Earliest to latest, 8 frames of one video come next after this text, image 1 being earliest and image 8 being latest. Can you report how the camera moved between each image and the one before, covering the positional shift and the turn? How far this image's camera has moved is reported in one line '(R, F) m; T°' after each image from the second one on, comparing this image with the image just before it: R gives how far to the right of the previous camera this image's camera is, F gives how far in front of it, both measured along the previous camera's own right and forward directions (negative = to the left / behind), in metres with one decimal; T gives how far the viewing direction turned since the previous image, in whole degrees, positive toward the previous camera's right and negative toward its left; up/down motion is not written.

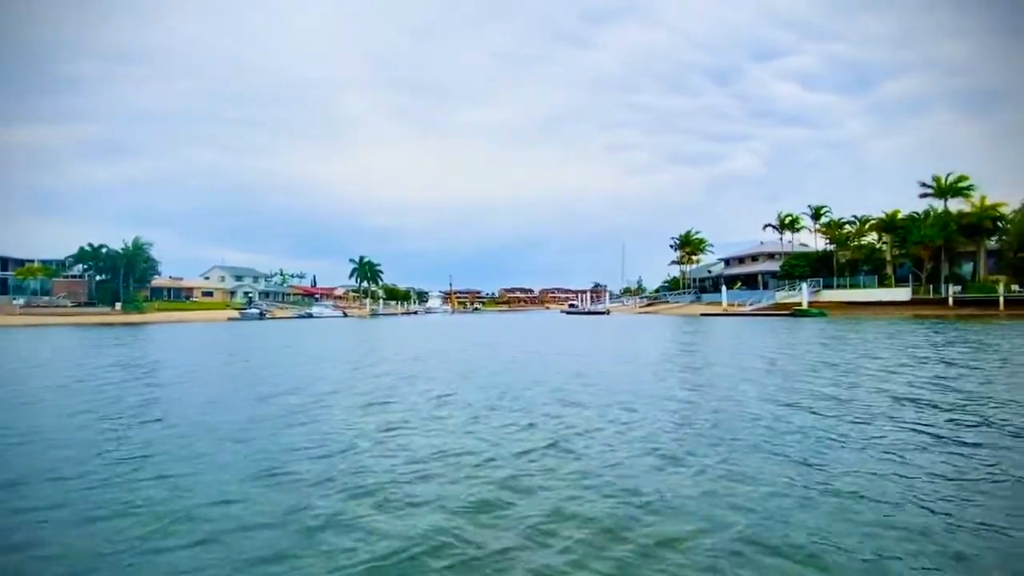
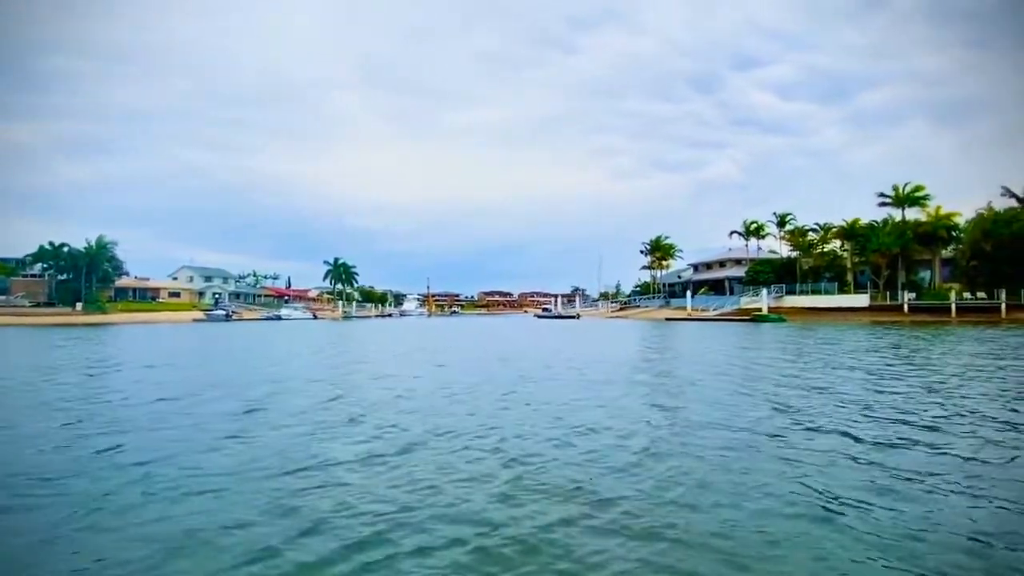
(-0.5, -0.7) m; +3°
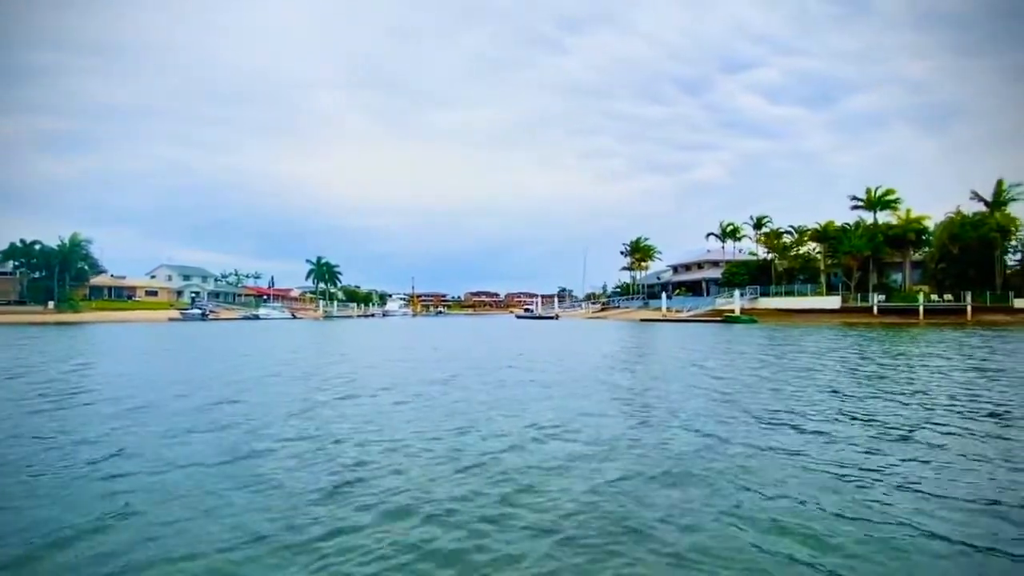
(-0.4, -0.7) m; +2°
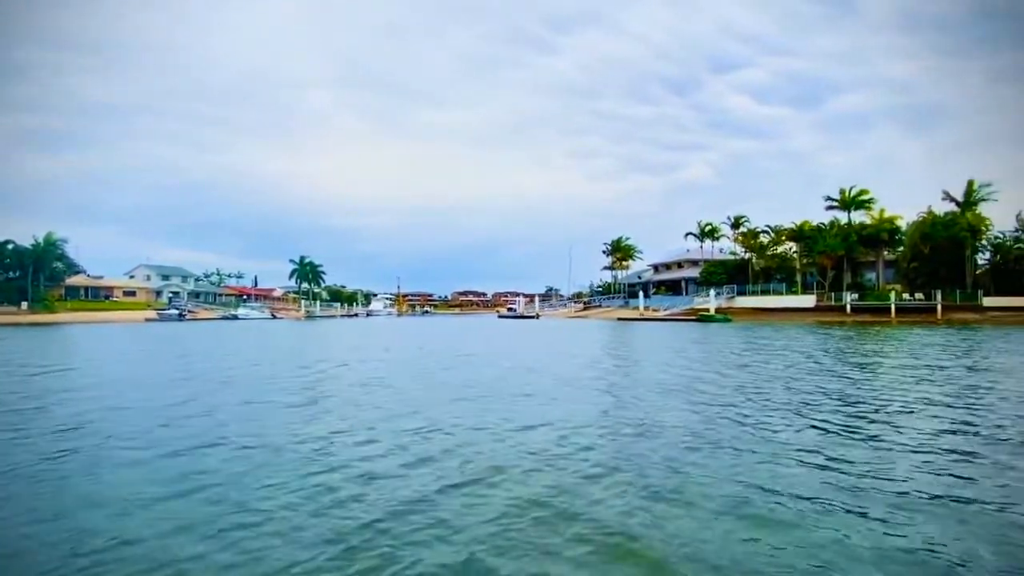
(-0.3, -0.6) m; +2°
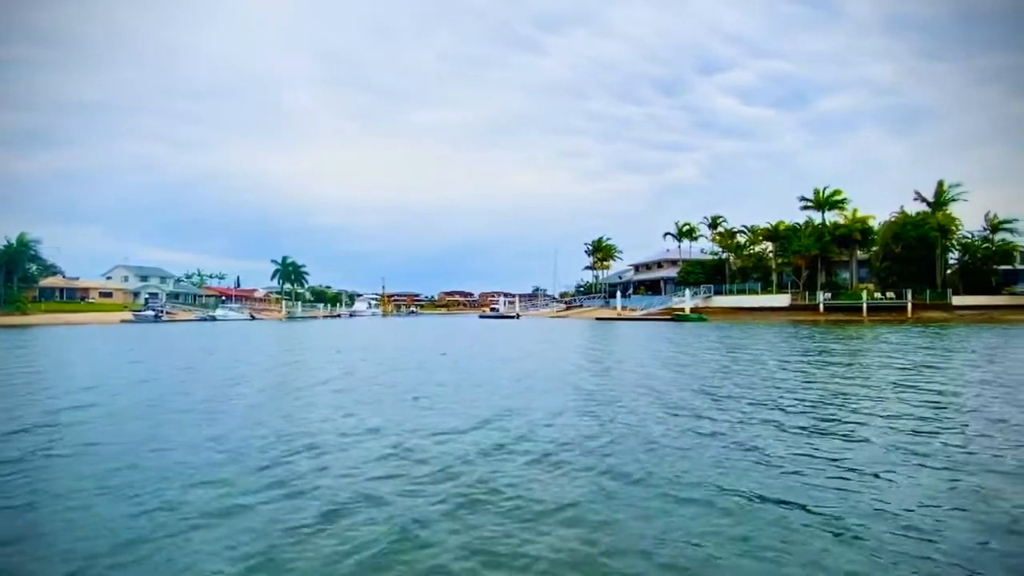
(-0.3, -0.6) m; +2°
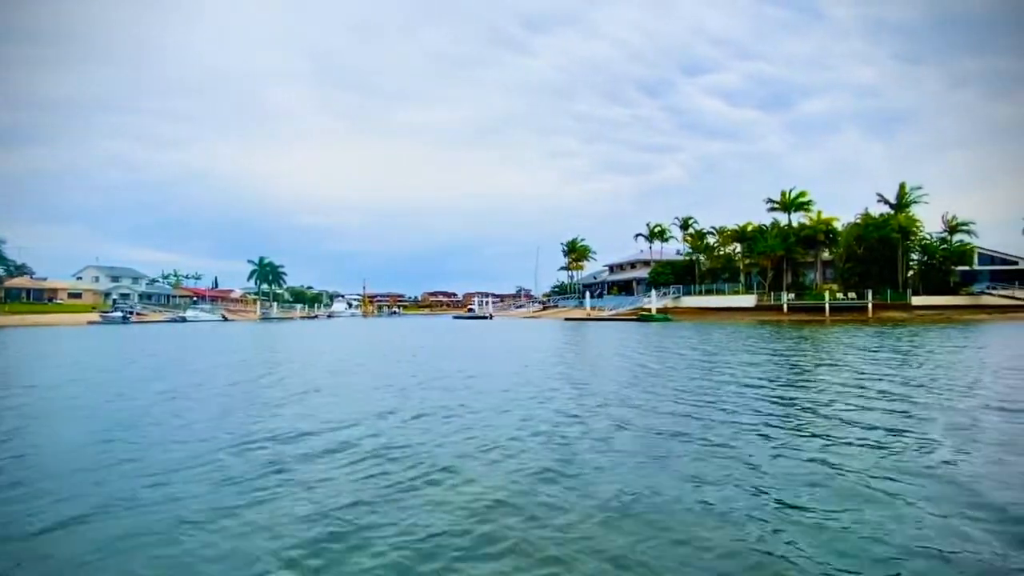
(-0.5, -1.2) m; +2°
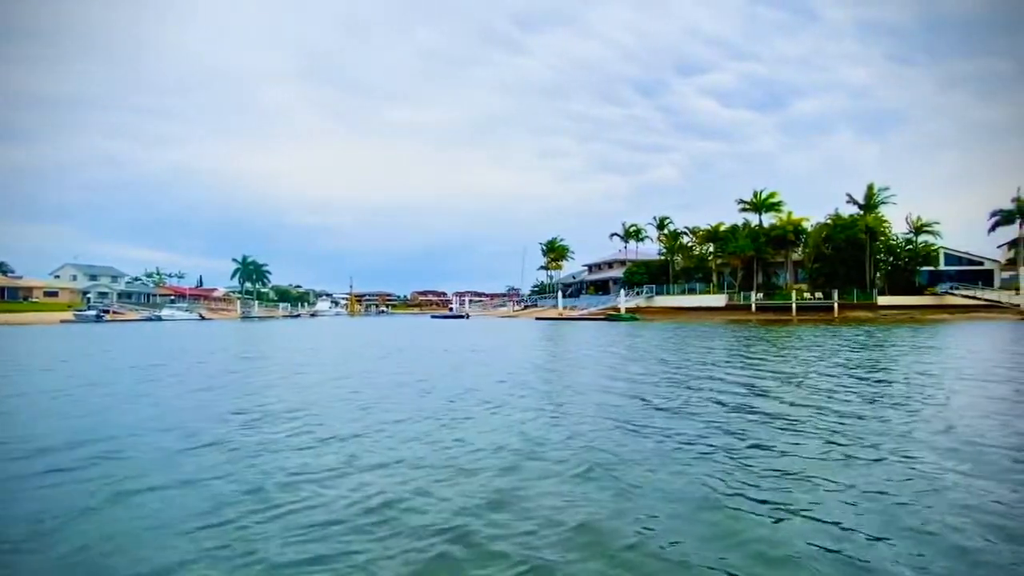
(-0.5, -1.9) m; +2°
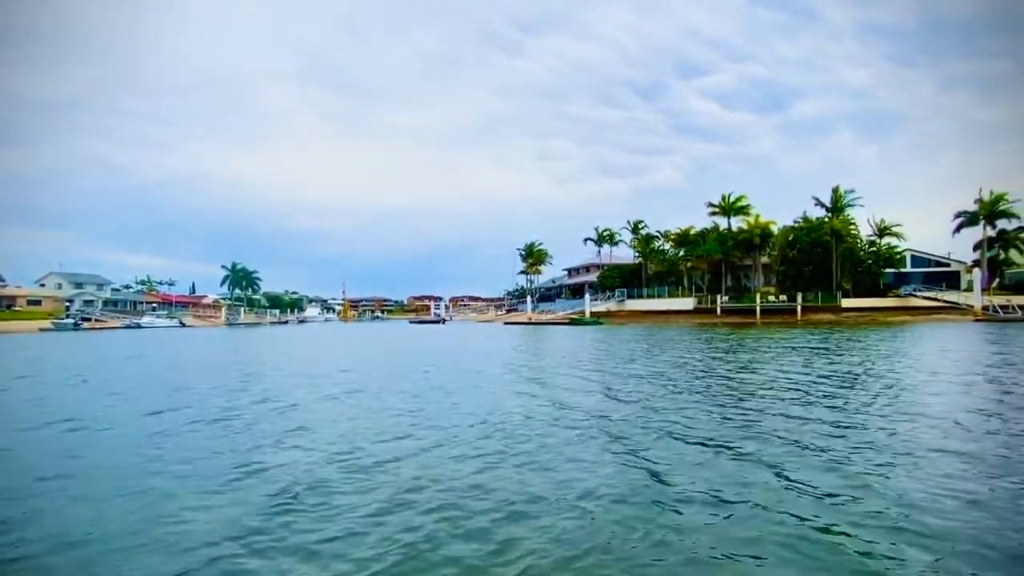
(-0.4, -4.0) m; +2°
